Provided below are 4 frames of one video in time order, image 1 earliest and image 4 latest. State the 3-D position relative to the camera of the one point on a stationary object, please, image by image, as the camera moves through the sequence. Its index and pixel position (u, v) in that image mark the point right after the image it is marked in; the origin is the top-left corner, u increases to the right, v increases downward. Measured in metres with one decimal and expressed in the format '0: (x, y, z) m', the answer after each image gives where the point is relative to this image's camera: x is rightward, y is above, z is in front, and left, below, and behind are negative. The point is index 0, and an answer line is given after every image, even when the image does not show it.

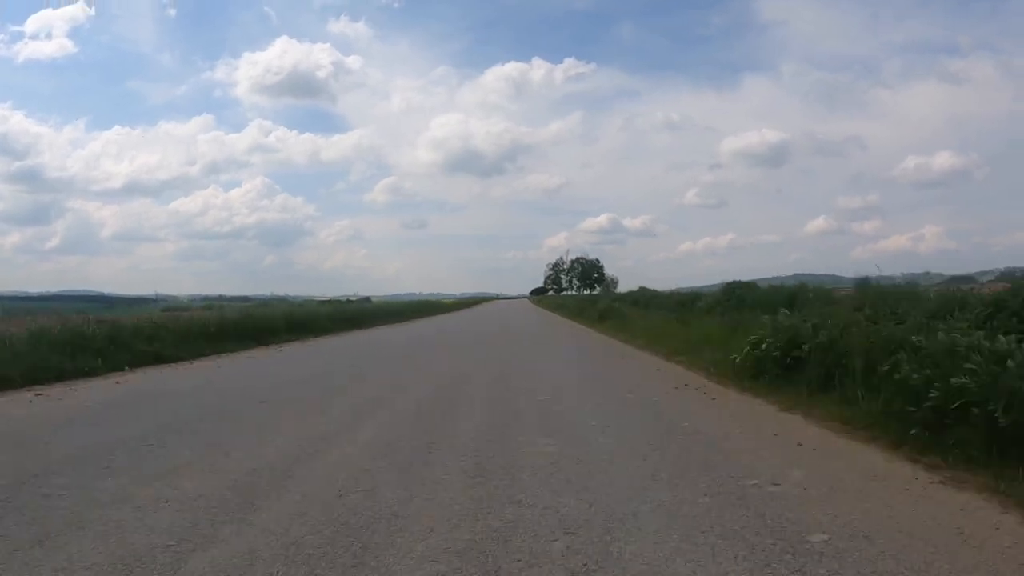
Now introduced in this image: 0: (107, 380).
0: (-7.9, -1.9, +16.3) m
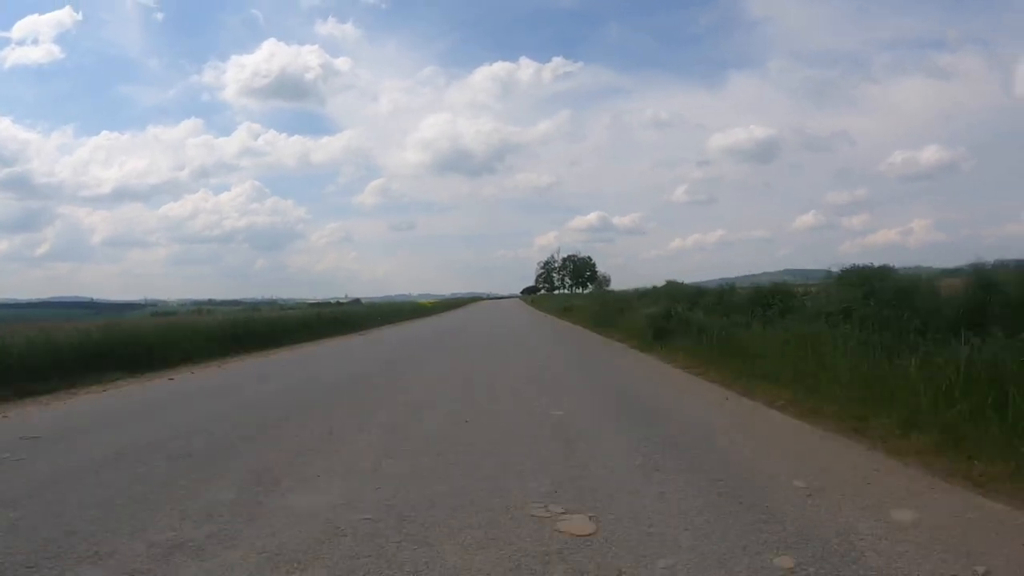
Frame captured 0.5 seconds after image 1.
0: (-7.6, -2.0, +17.1) m
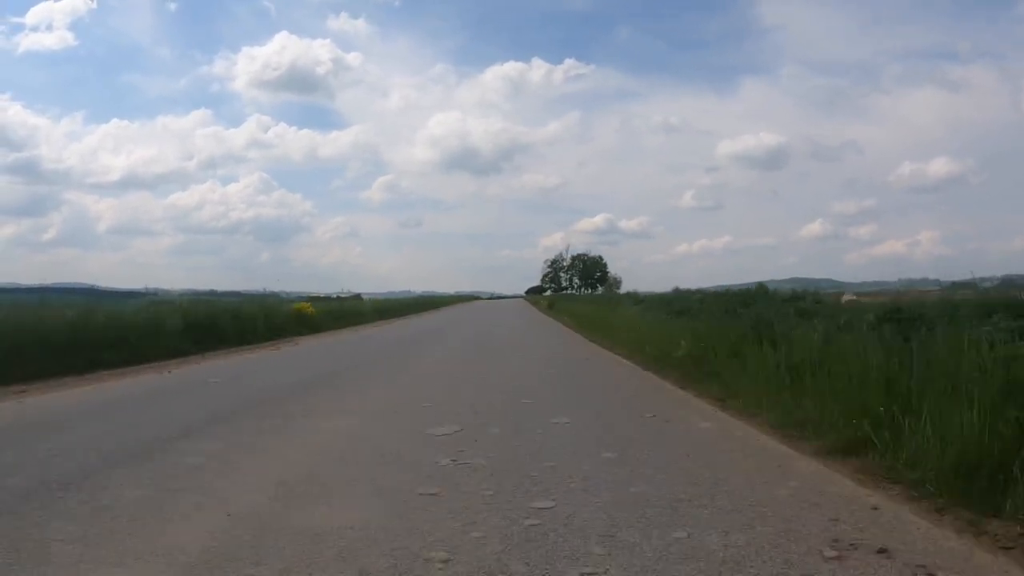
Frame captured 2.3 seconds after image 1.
0: (-7.7, -1.8, +16.6) m
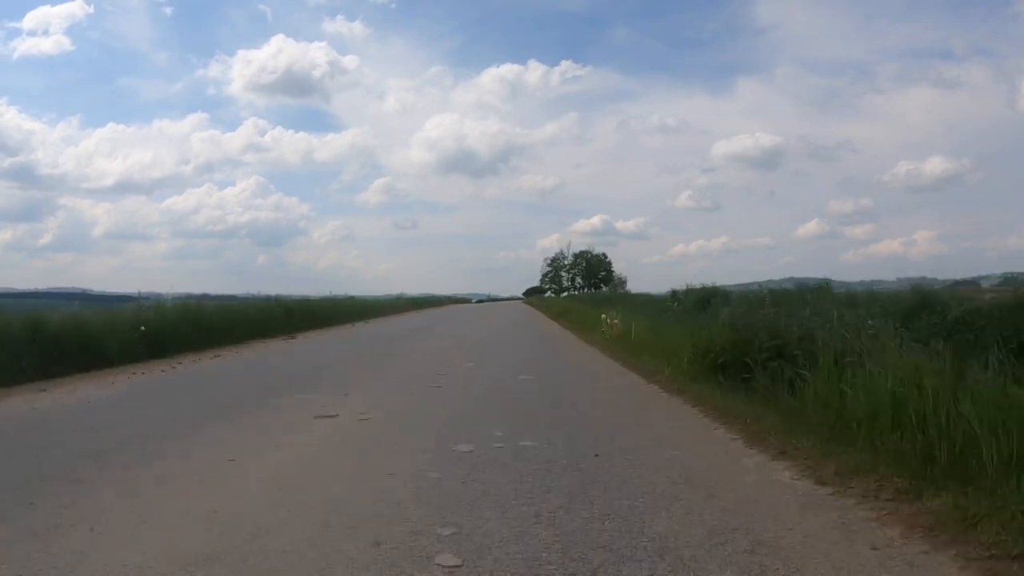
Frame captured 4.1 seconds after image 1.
0: (-7.4, -1.8, +15.5) m
